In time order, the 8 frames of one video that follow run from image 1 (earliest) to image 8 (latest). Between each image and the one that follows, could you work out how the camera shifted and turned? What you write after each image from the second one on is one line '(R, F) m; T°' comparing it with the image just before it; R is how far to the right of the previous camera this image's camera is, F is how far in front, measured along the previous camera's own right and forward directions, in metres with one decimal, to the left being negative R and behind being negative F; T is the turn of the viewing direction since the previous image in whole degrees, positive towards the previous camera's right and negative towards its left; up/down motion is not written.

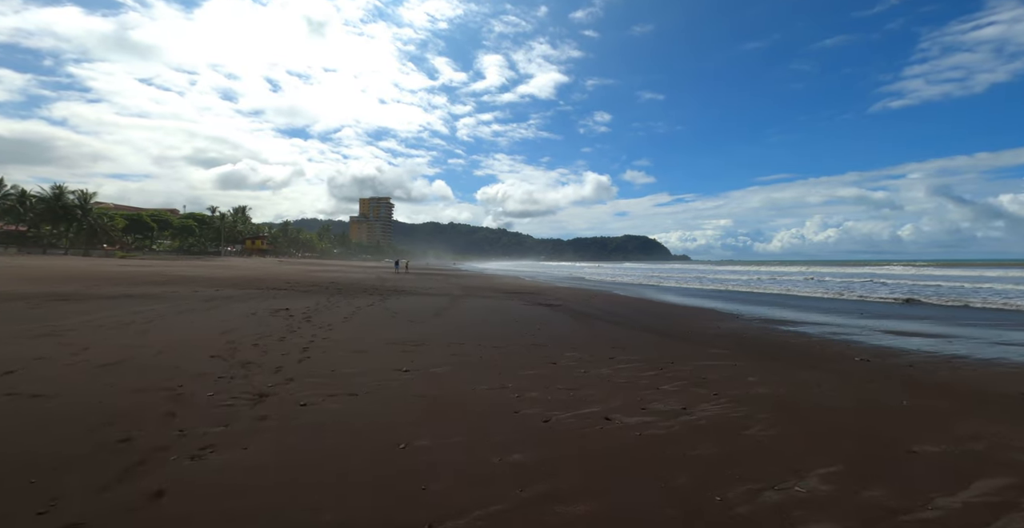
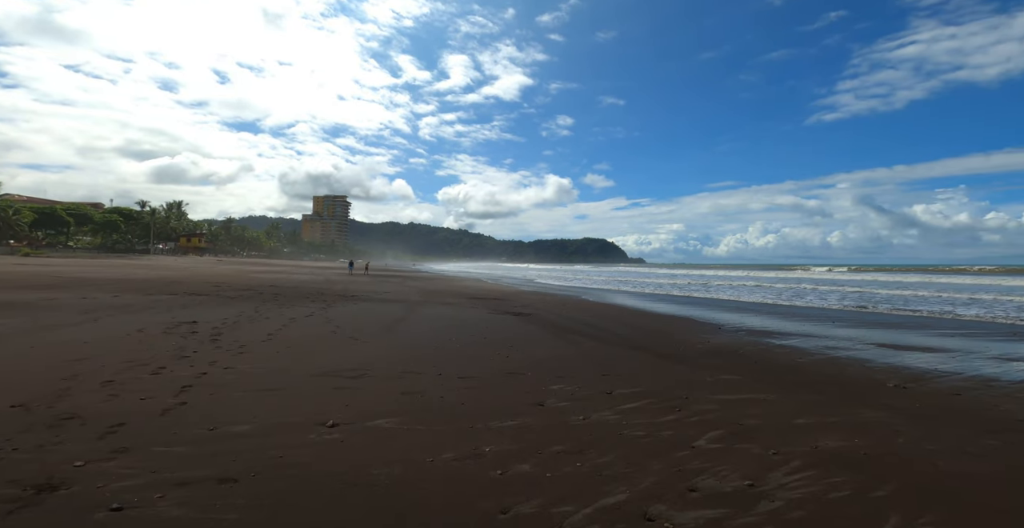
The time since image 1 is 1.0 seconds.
(-0.1, +1.5) m; +5°
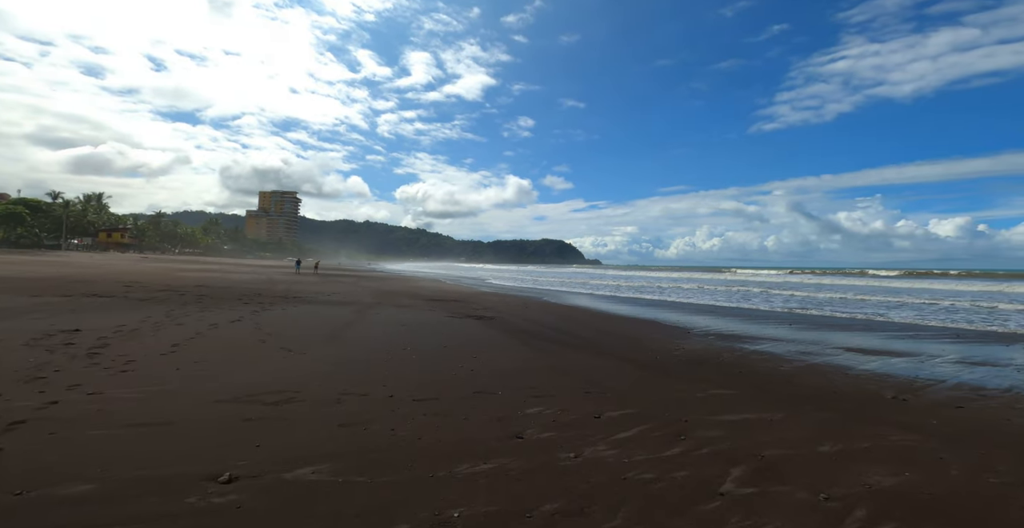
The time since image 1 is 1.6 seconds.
(-0.1, +0.9) m; +5°
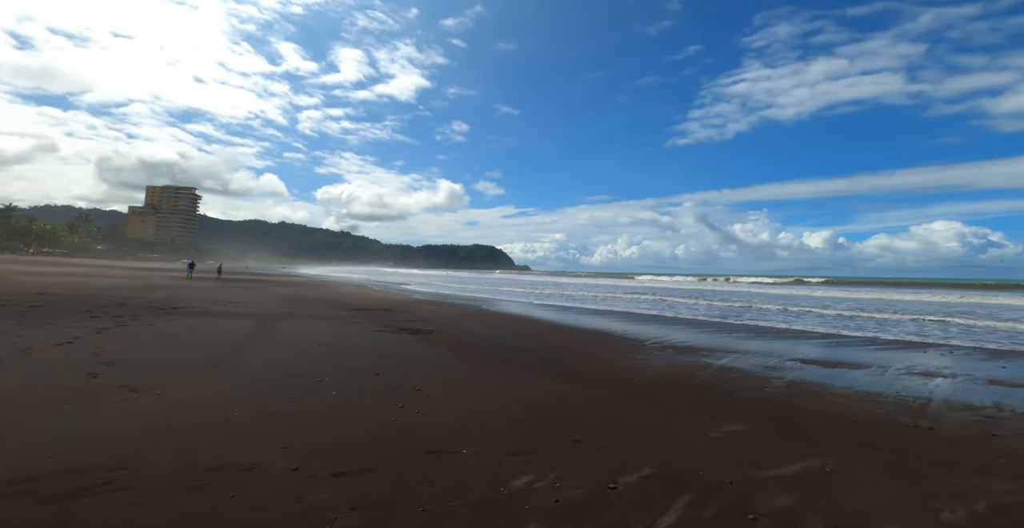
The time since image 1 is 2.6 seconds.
(-0.3, +1.4) m; +9°
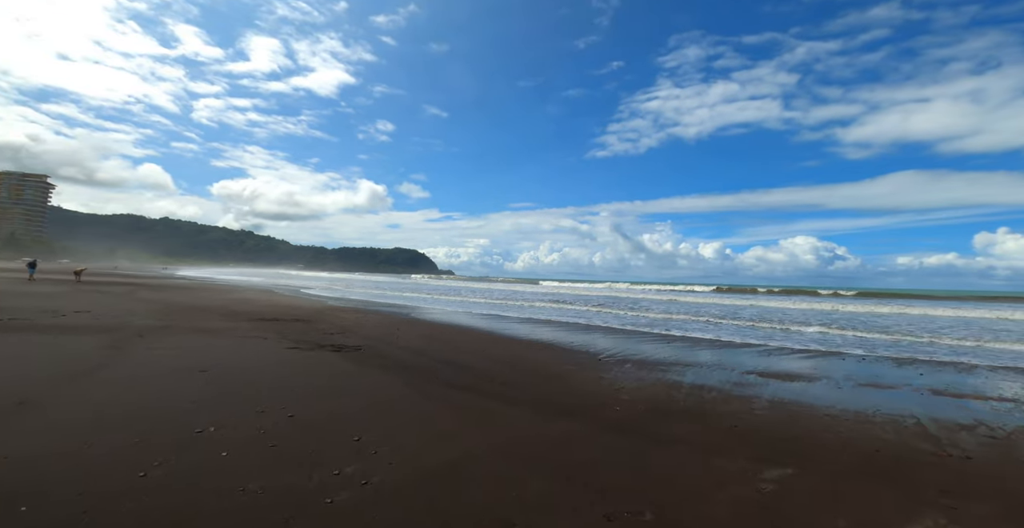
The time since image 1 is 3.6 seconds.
(-0.5, +1.3) m; +10°
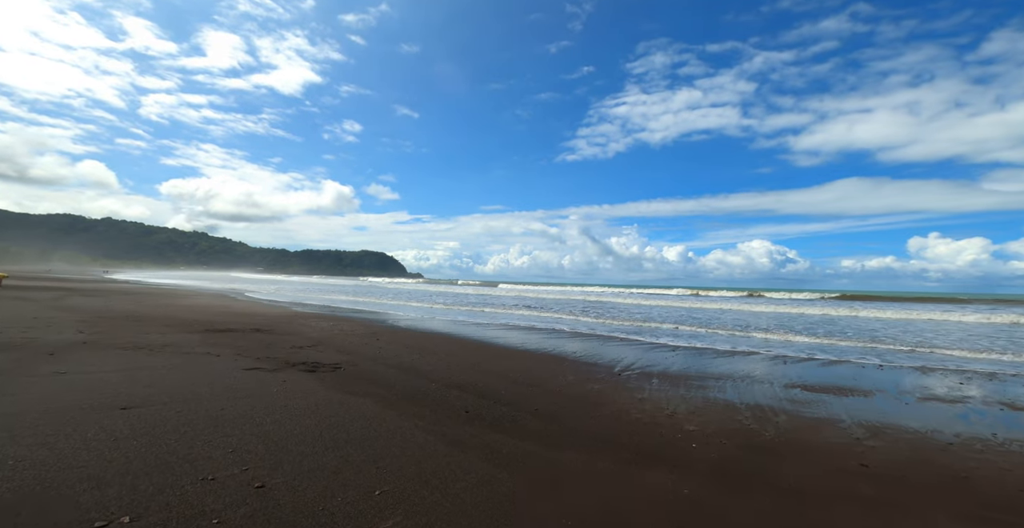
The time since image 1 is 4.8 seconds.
(-0.8, +1.5) m; +4°
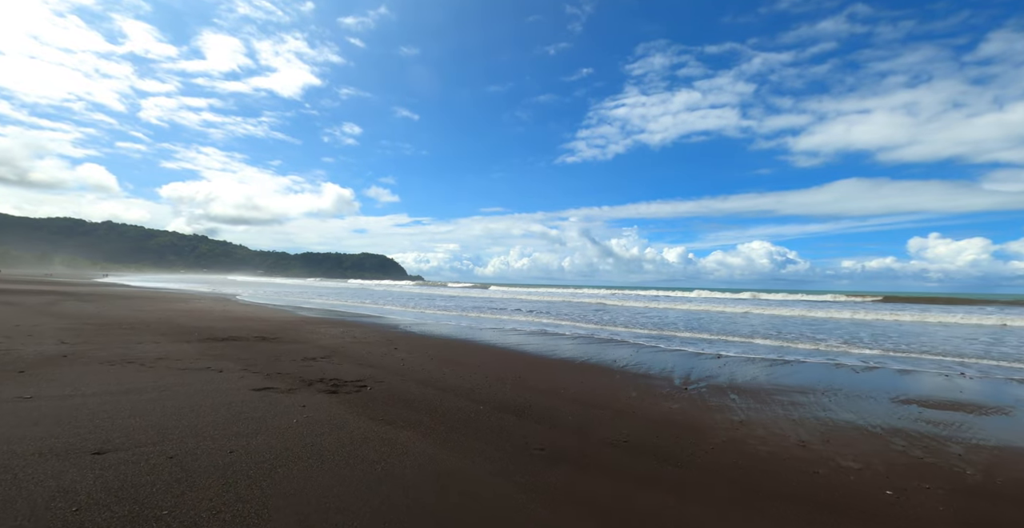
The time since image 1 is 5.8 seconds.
(-0.9, +1.3) m; 0°
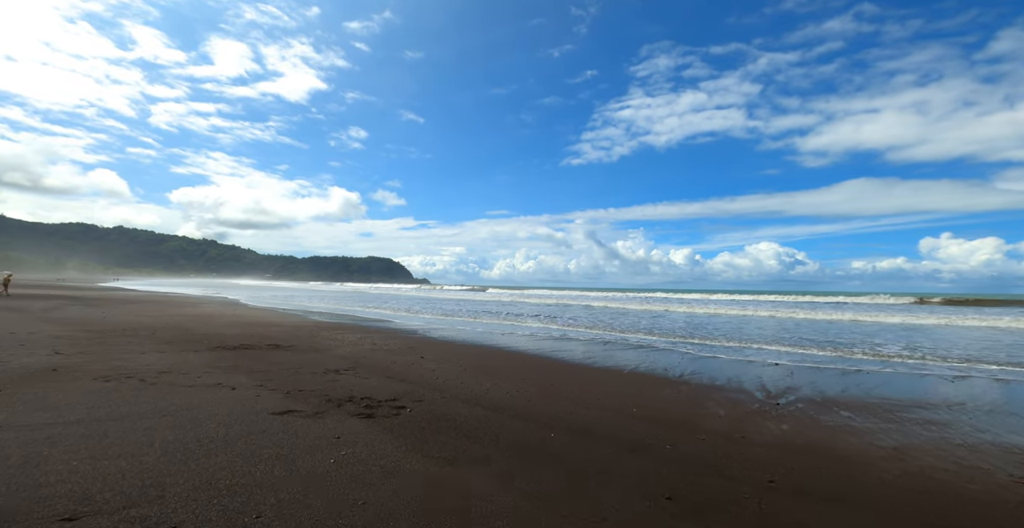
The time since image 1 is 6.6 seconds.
(-0.8, +1.1) m; -1°
